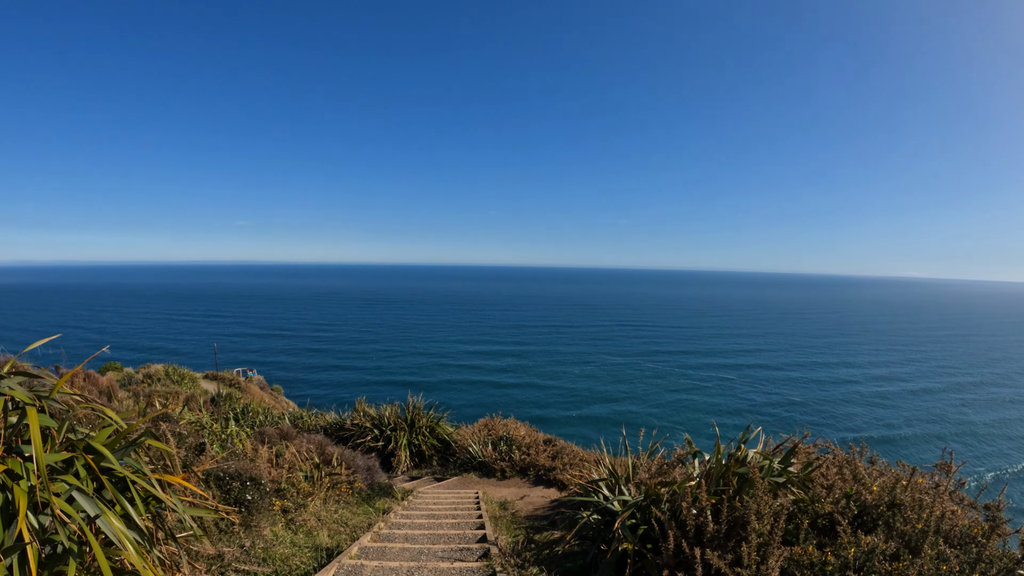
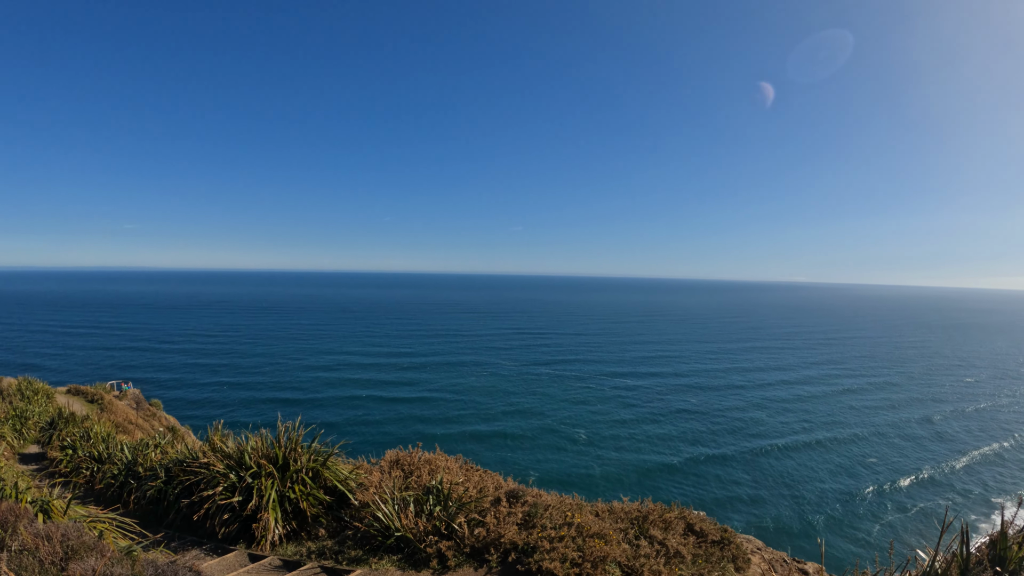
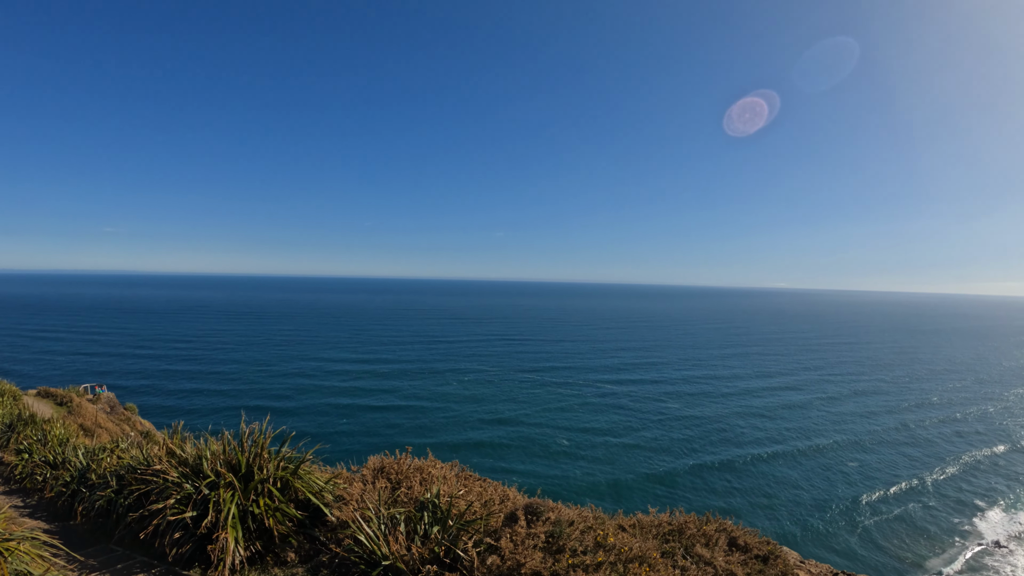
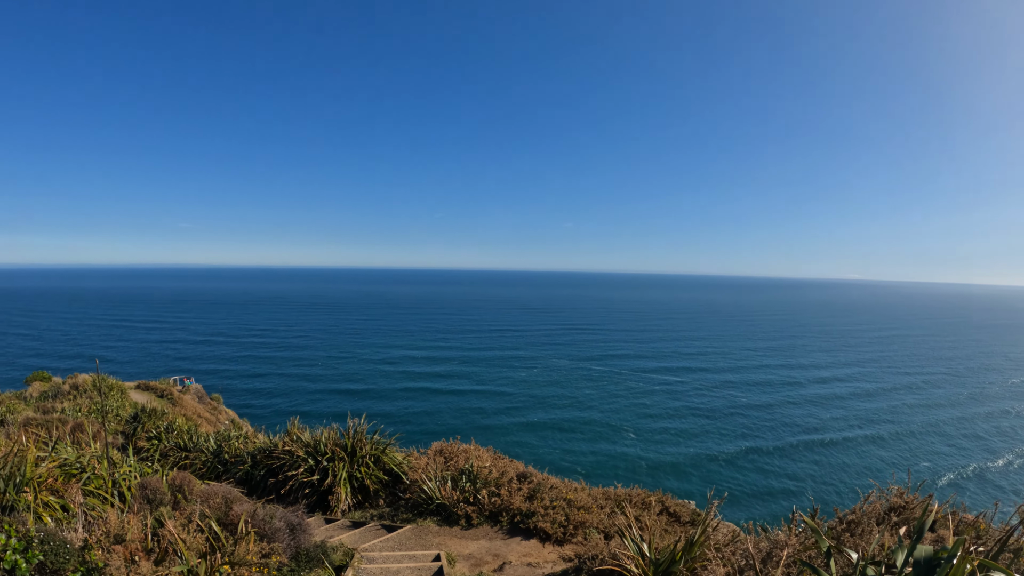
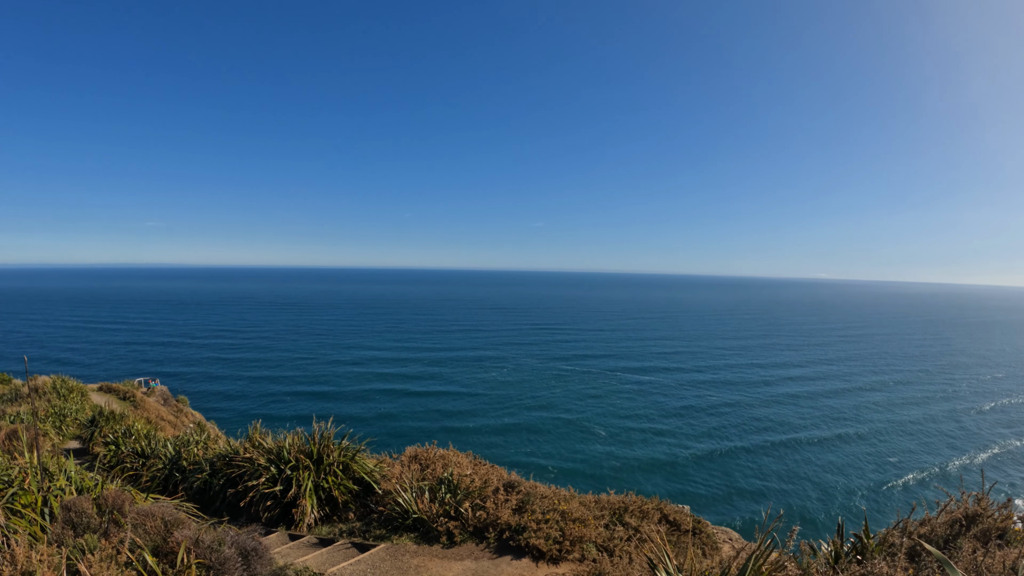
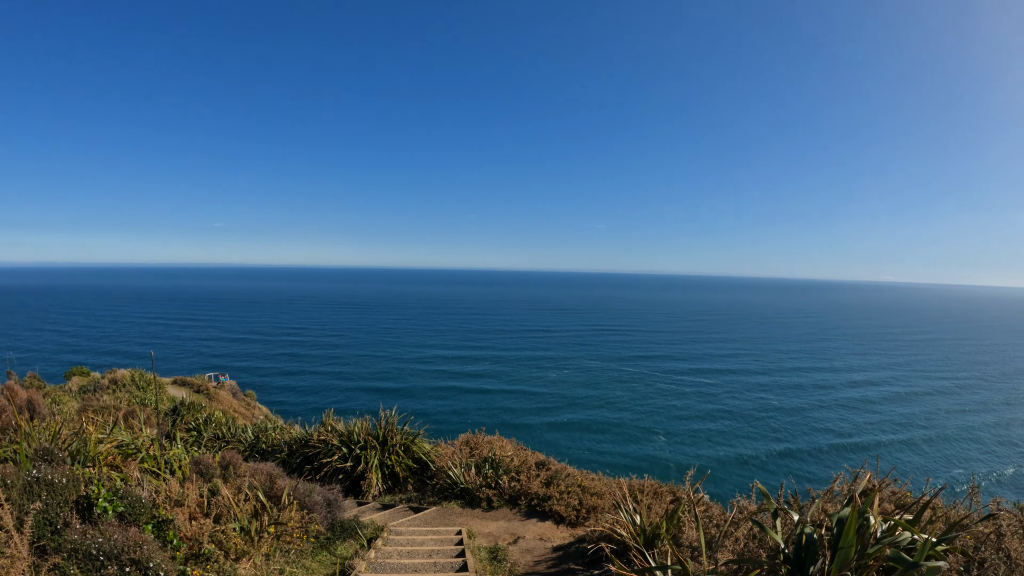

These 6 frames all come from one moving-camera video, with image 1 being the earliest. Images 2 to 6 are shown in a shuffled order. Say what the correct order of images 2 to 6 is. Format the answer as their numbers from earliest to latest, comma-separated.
6, 4, 5, 2, 3
